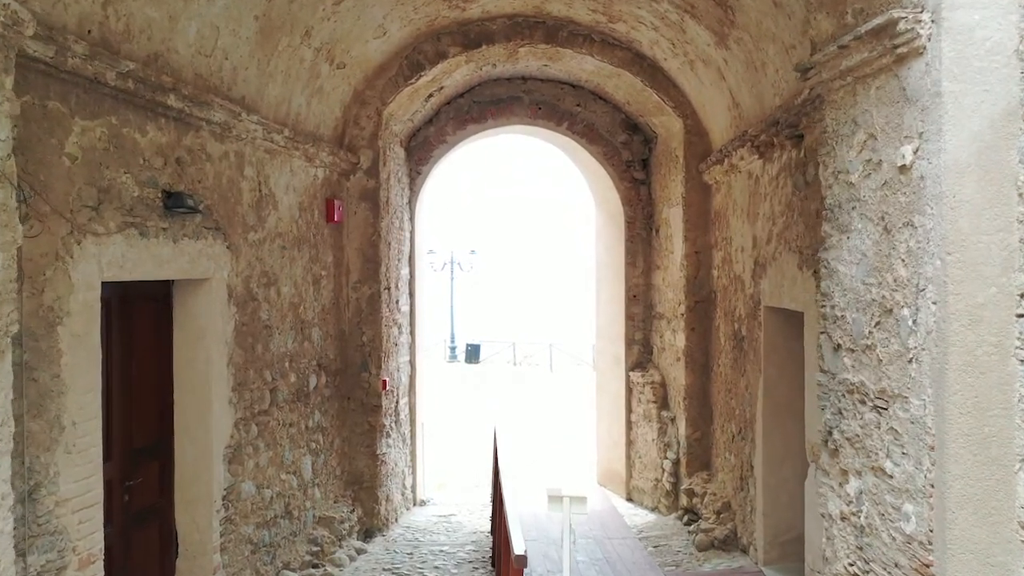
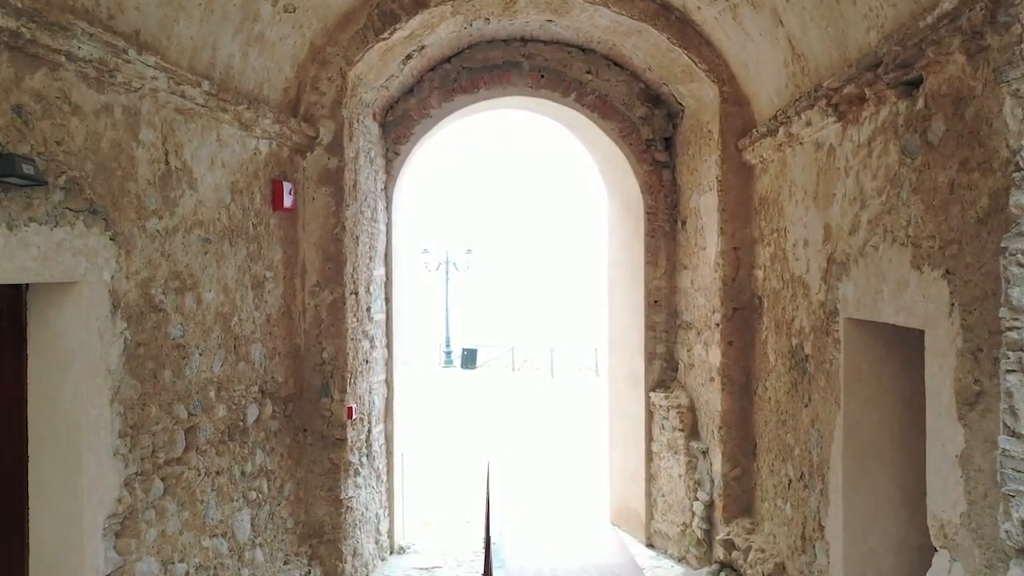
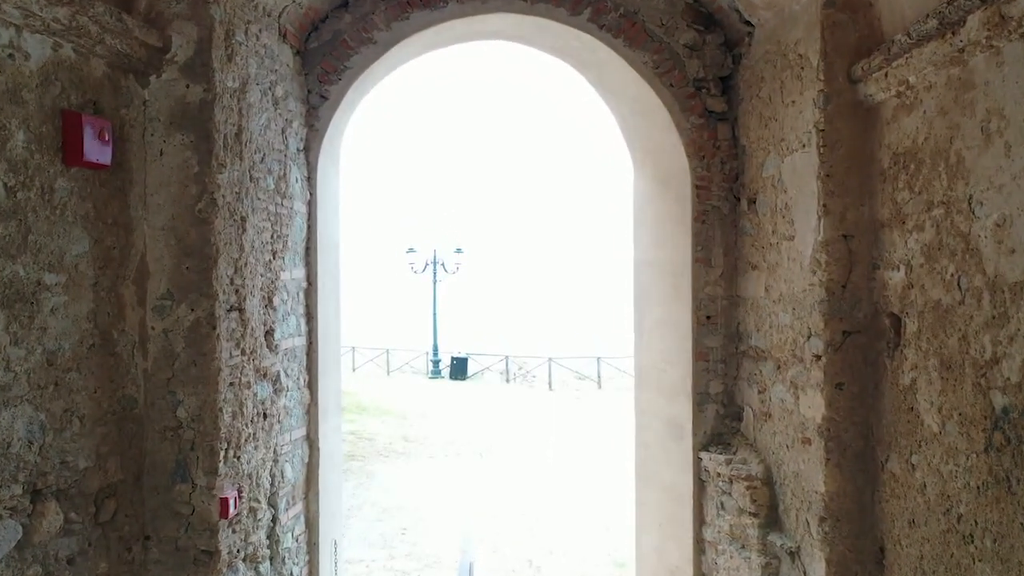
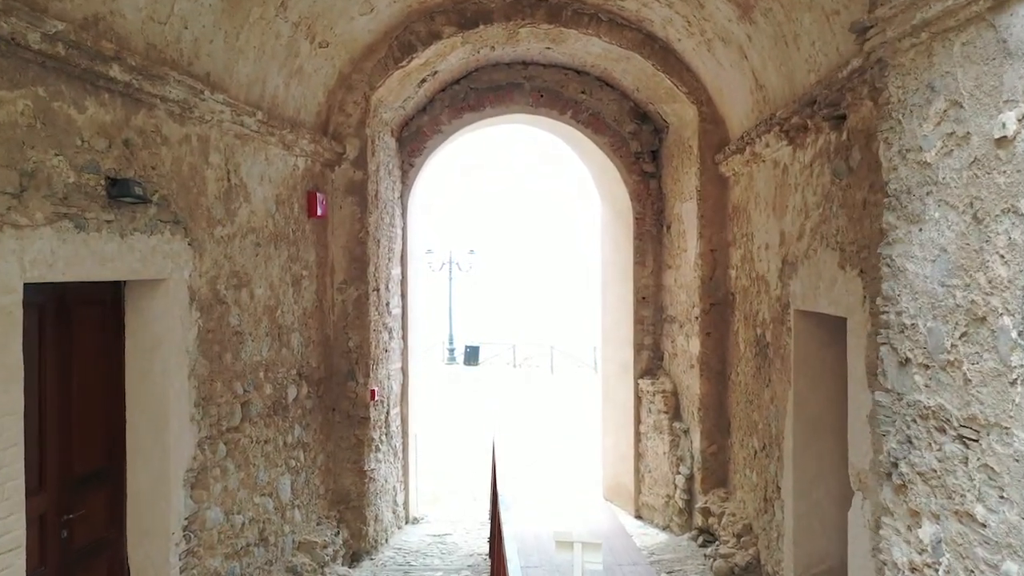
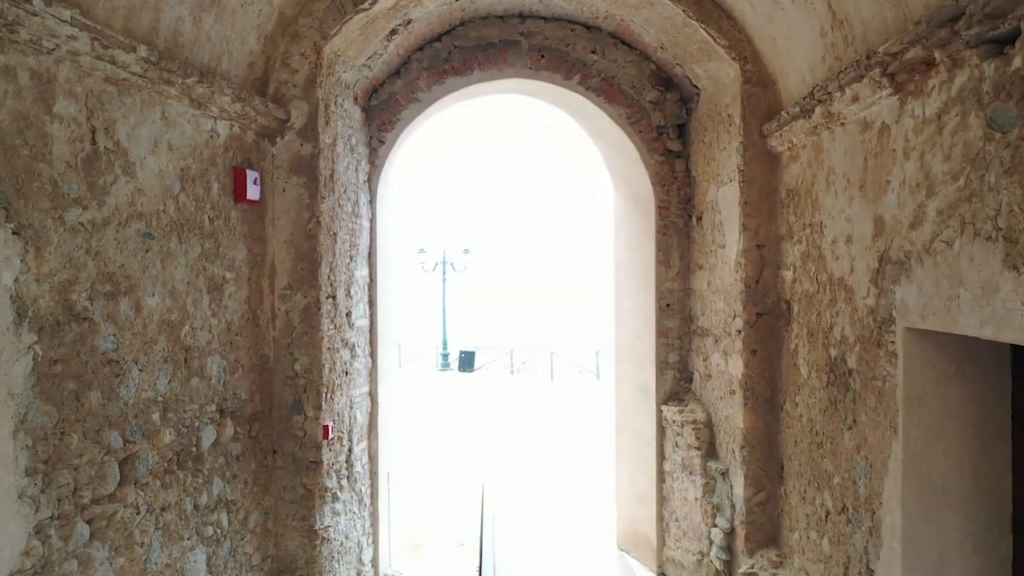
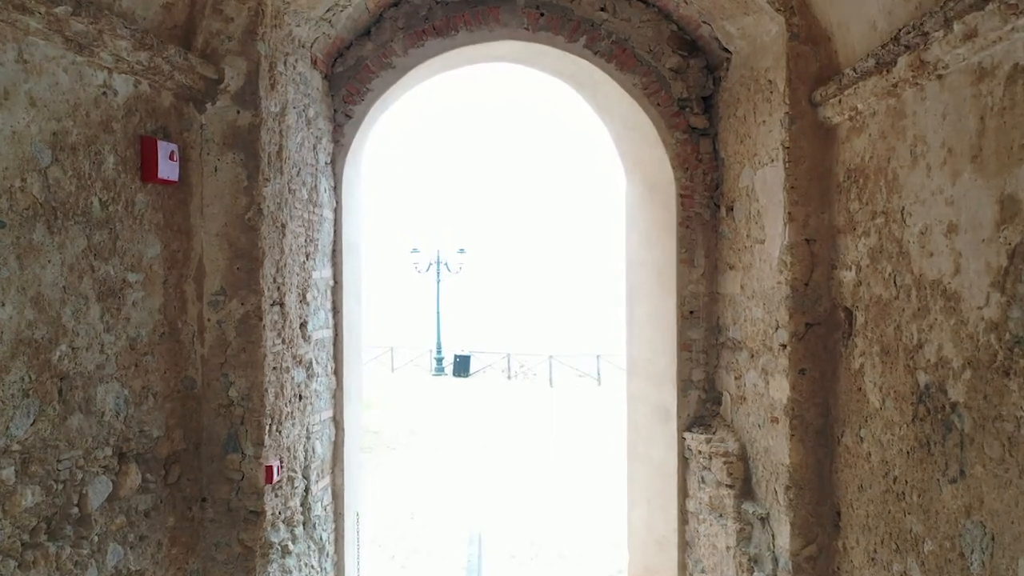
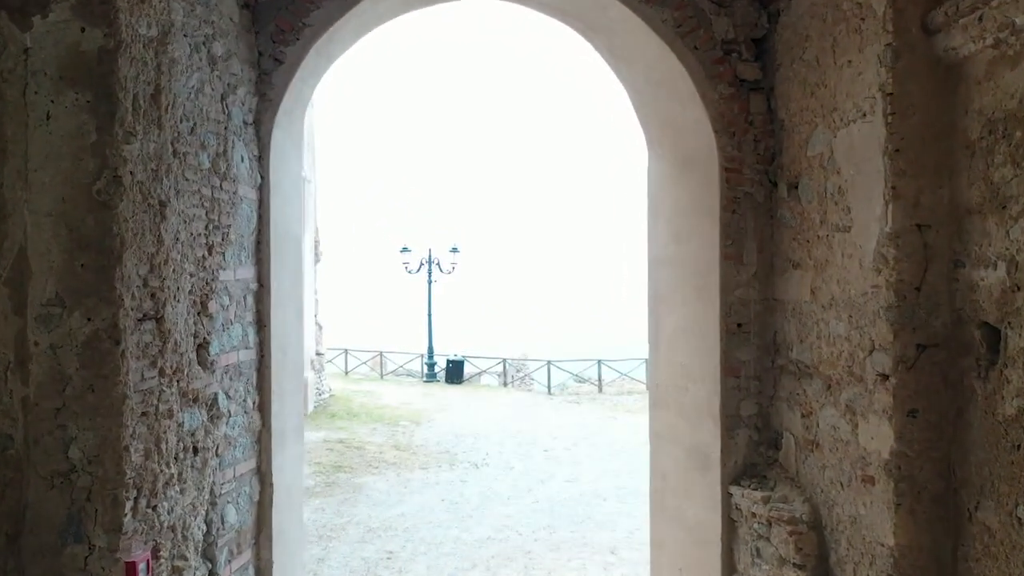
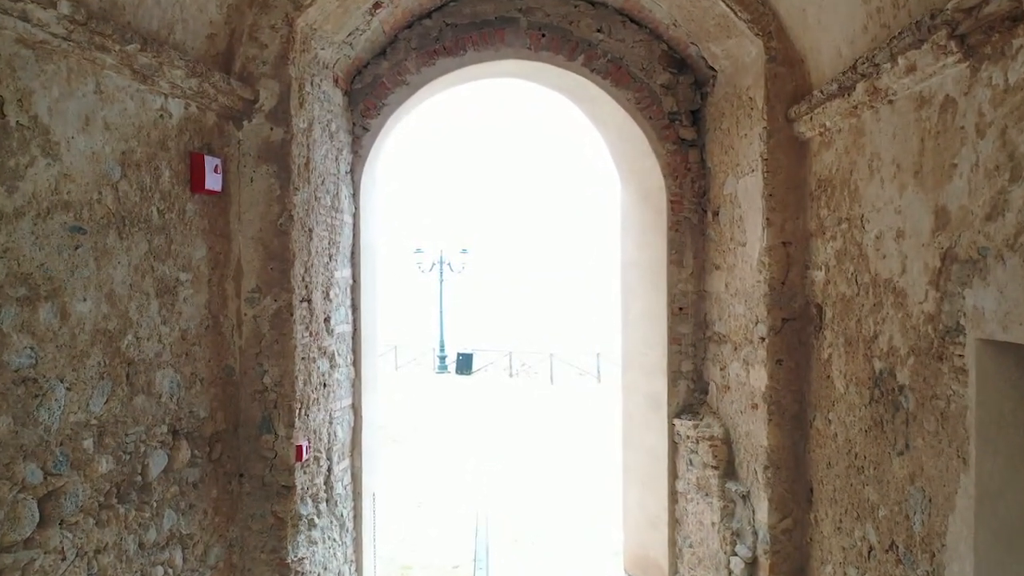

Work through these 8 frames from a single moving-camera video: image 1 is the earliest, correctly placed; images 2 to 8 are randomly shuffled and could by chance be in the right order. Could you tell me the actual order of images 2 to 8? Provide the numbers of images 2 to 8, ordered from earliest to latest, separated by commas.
4, 2, 5, 8, 6, 3, 7
